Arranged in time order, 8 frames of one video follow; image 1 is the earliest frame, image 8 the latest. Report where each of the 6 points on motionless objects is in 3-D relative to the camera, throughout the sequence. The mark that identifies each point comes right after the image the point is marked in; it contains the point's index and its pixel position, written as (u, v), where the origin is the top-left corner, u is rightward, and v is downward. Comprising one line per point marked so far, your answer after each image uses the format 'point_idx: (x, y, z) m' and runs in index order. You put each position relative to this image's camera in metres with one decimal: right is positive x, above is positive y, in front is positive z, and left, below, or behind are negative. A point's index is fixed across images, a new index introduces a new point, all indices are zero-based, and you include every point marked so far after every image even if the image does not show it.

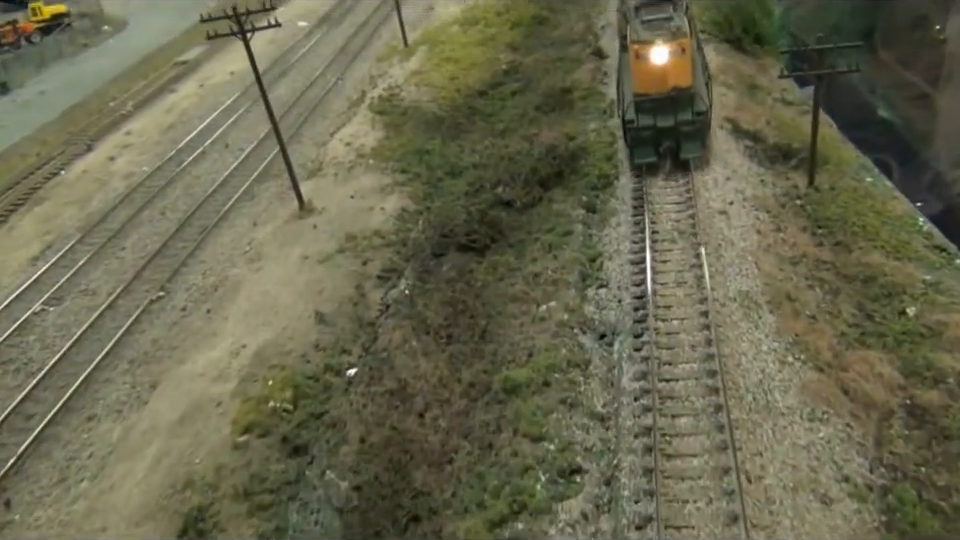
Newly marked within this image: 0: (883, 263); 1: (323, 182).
0: (+5.2, +0.1, +10.6) m
1: (-2.8, +1.6, +14.7) m
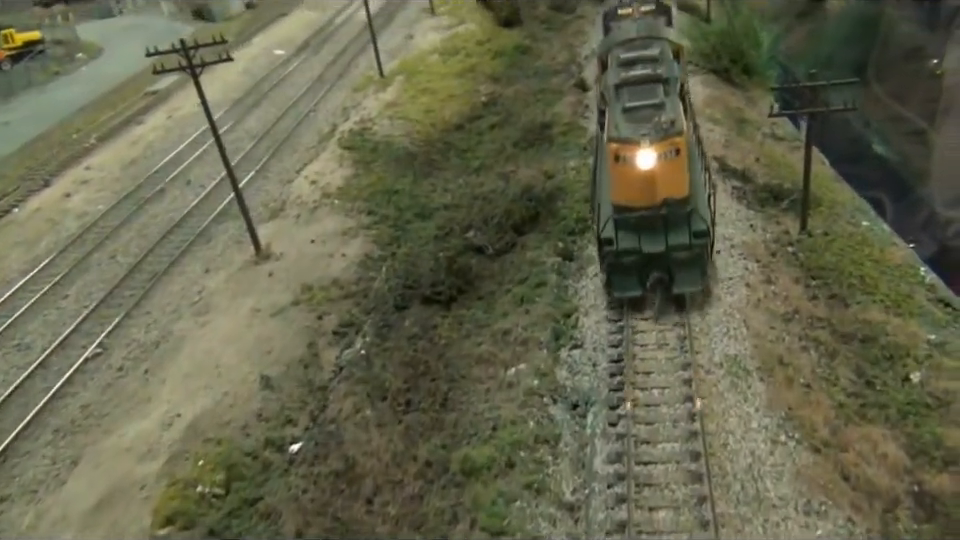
0: (+4.7, -0.6, +9.7) m
1: (-3.3, +0.8, +13.8) m
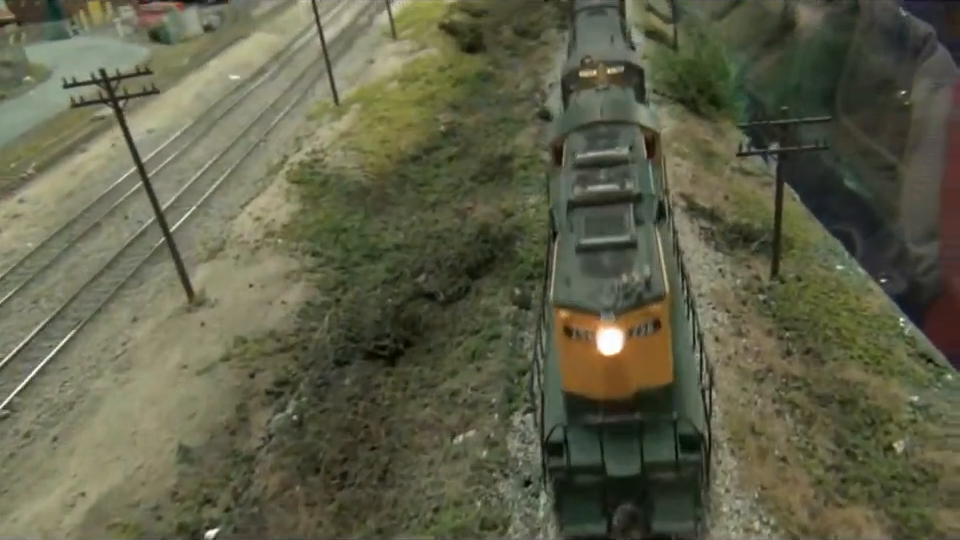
0: (+4.1, -1.2, +9.0) m
1: (-4.0, +0.1, +12.8) m
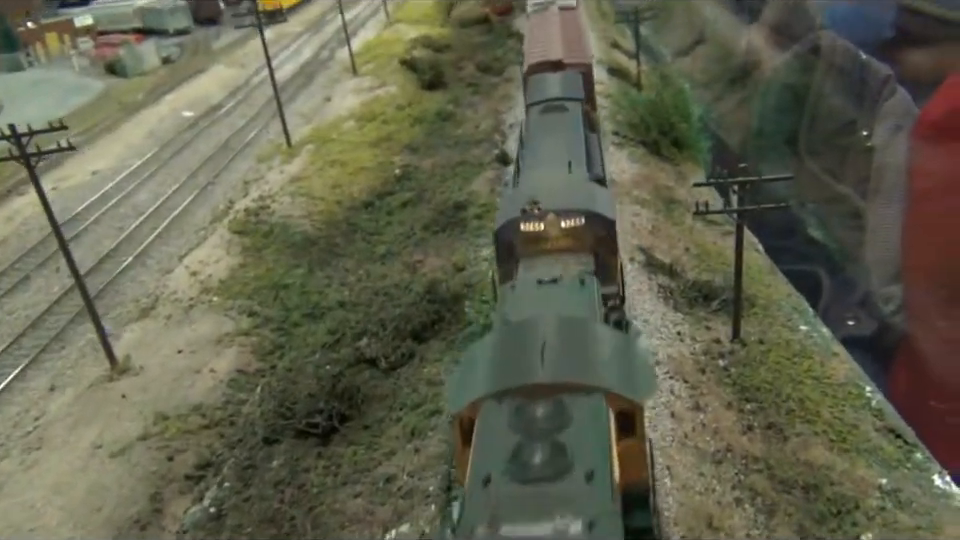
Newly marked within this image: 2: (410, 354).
0: (+3.5, -1.9, +8.3) m
1: (-4.8, -0.8, +12.0) m
2: (-0.9, -1.1, +10.7) m
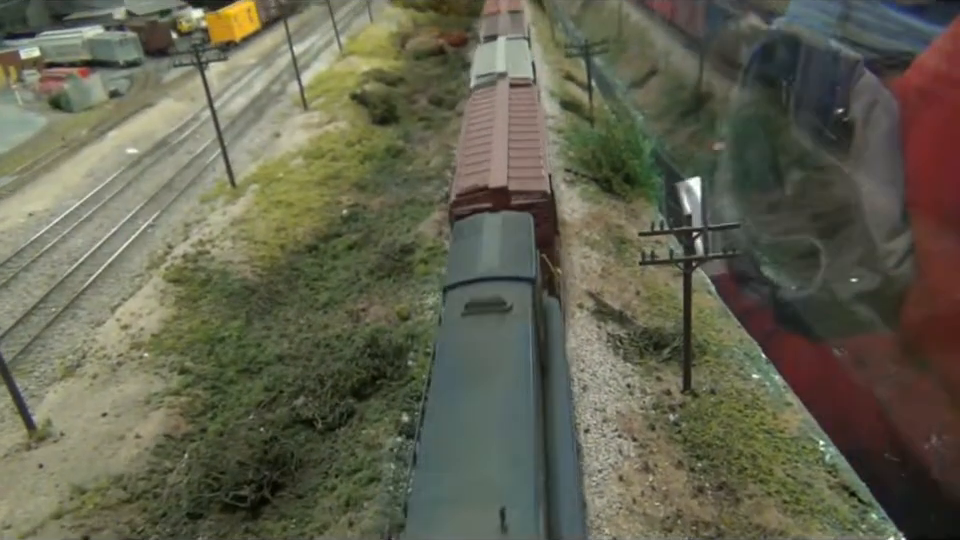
0: (+2.9, -2.5, +8.0) m
1: (-5.6, -1.6, +11.3) m
2: (-1.6, -1.8, +10.2) m
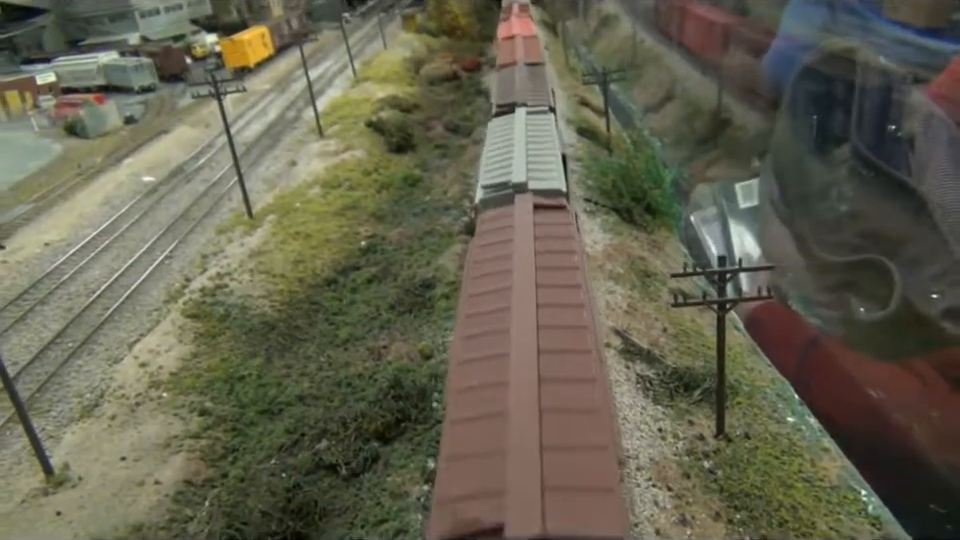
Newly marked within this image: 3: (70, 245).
0: (+3.2, -2.9, +7.7) m
1: (-5.2, -2.1, +11.1) m
2: (-1.3, -2.3, +9.9) m
3: (-9.7, +0.6, +19.5) m
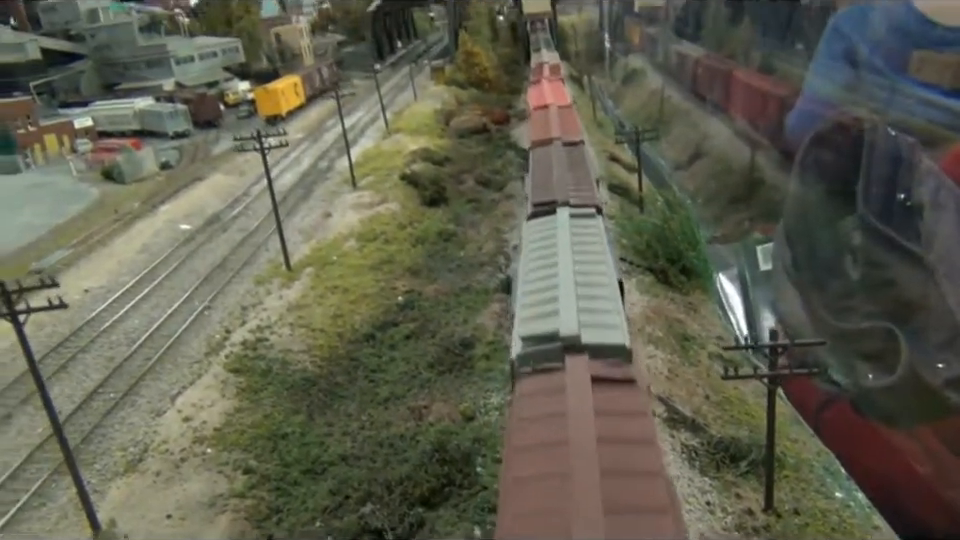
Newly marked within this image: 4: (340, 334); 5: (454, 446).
0: (+3.7, -3.7, +7.5) m
1: (-4.6, -2.9, +11.2) m
2: (-0.7, -3.1, +9.9) m
3: (-8.9, -0.5, +19.7) m
4: (-2.6, -1.2, +15.5) m
5: (-0.3, -2.4, +11.2) m
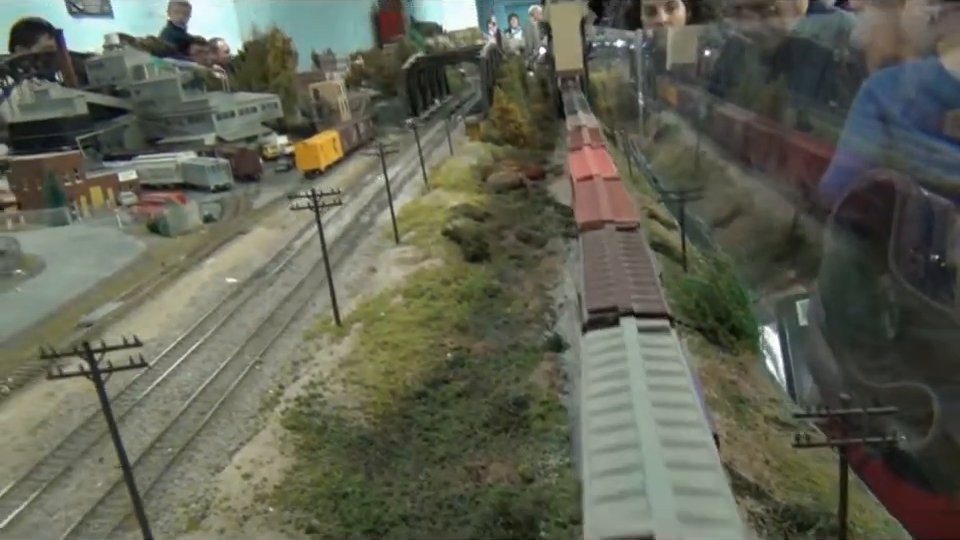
0: (+4.4, -4.3, +7.3) m
1: (-3.8, -3.7, +11.2) m
2: (+0.1, -3.8, +9.8) m
3: (-7.7, -1.8, +20.1) m
4: (-1.7, -2.3, +15.6) m
5: (+0.5, -3.2, +11.1) m
